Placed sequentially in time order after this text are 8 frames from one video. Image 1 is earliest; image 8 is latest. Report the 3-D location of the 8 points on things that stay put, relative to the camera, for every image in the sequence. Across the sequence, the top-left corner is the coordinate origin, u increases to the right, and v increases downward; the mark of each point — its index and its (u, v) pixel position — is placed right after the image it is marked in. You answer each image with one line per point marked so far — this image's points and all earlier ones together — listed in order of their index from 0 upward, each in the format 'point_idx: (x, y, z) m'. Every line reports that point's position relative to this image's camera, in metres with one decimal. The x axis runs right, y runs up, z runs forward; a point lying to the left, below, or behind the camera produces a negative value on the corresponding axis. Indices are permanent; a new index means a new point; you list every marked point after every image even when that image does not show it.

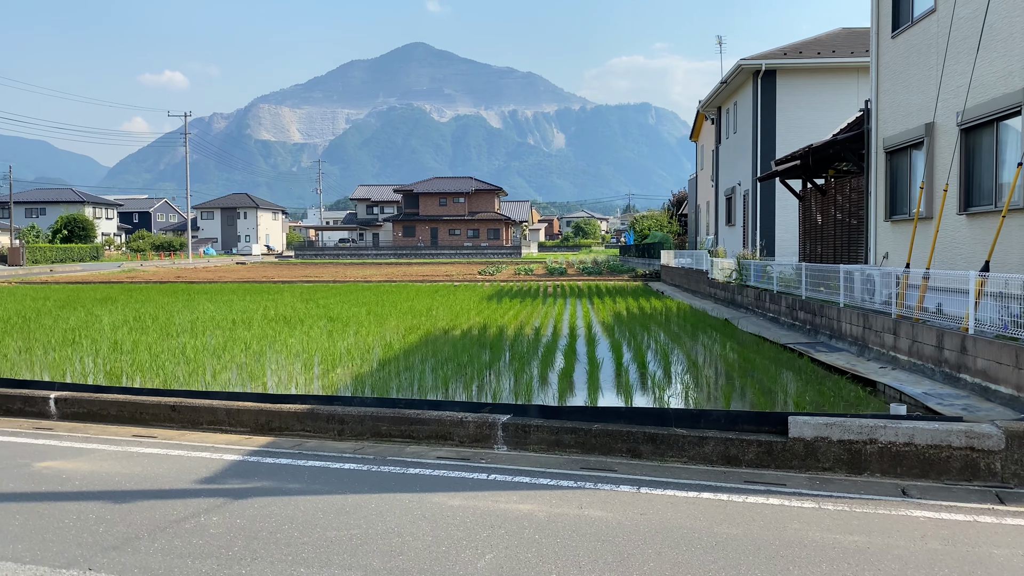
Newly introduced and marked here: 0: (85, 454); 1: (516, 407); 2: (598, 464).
0: (-2.3, -0.9, +4.6) m
1: (0.0, -0.7, +5.0) m
2: (+0.5, -0.9, +4.5) m
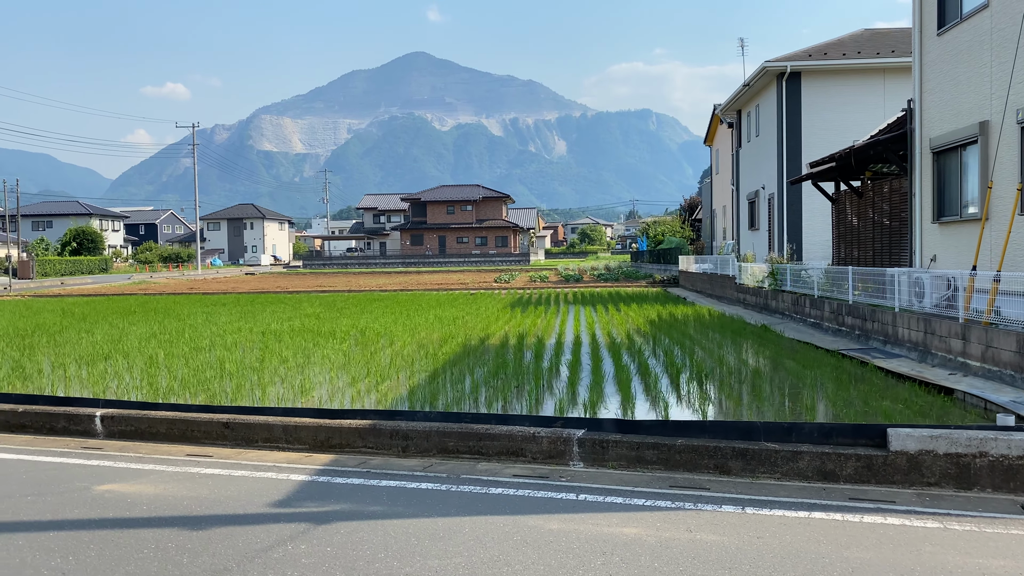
0: (-1.9, -1.0, +4.4) m
1: (+0.4, -0.8, +4.8) m
2: (+0.9, -1.0, +4.2) m
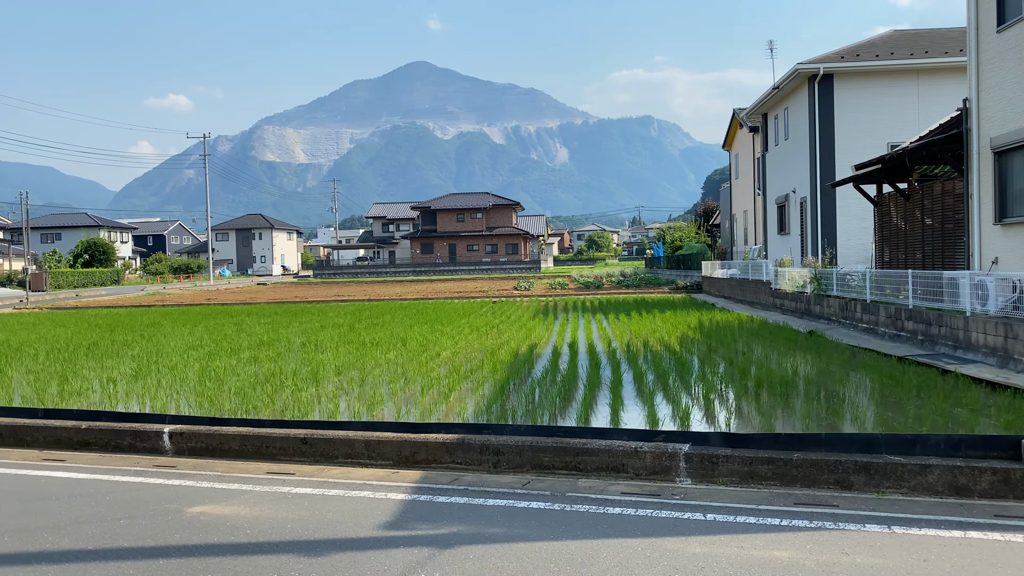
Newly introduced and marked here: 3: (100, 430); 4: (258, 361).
0: (-1.4, -1.0, +4.2) m
1: (+1.0, -0.8, +4.5) m
2: (+1.4, -1.0, +4.0) m
3: (-2.7, -0.9, +5.6) m
4: (-2.7, -0.8, +9.1) m
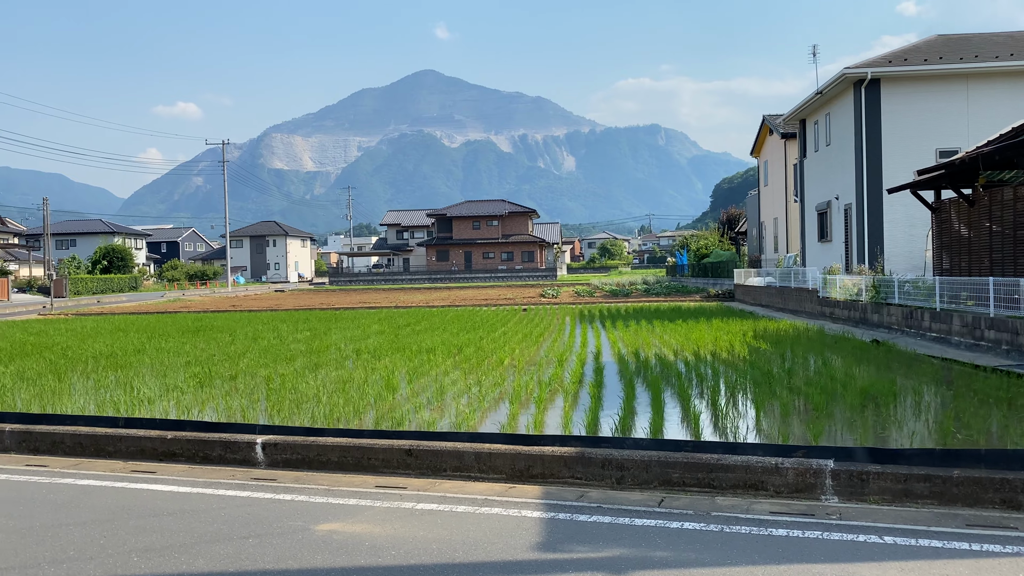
0: (-0.7, -1.1, +4.0) m
1: (+1.7, -0.8, +4.3) m
2: (+2.1, -1.0, +3.7) m
3: (-2.1, -1.0, +5.4) m
4: (-2.0, -0.8, +8.8) m
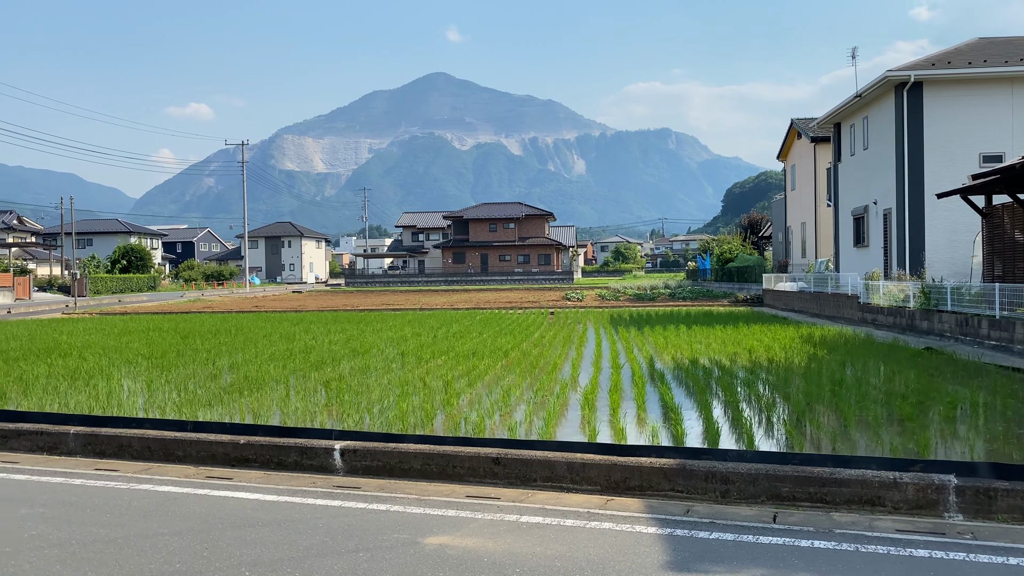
0: (-0.2, -1.1, +3.8) m
1: (+2.2, -0.9, +4.1) m
2: (+2.6, -1.1, +3.5) m
3: (-1.6, -1.0, +5.2) m
4: (-1.5, -0.9, +8.7) m
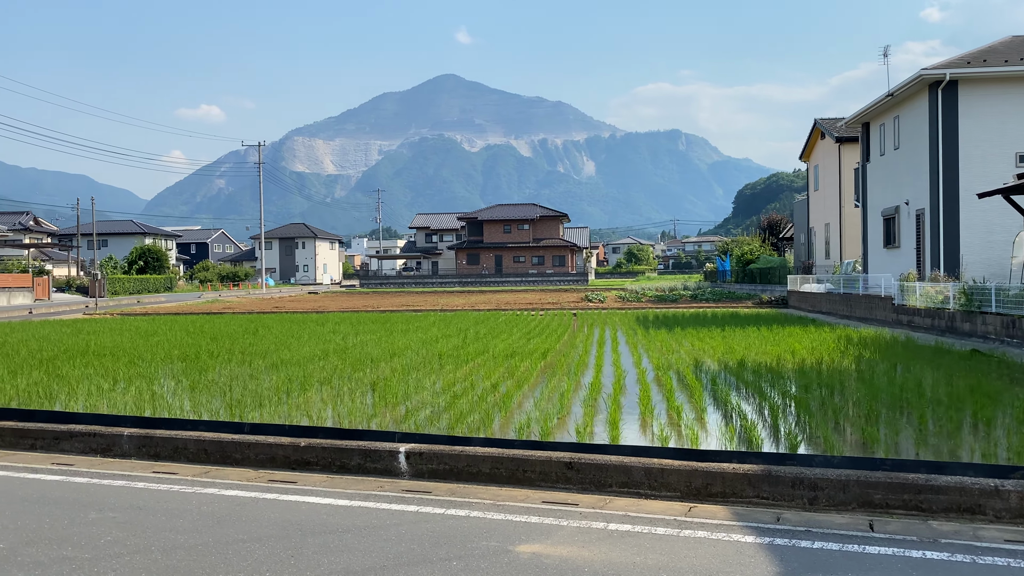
0: (+0.2, -1.1, +3.7) m
1: (+2.6, -0.9, +3.9) m
2: (+3.0, -1.1, +3.4) m
3: (-1.1, -1.0, +5.1) m
4: (-1.0, -0.9, +8.6) m
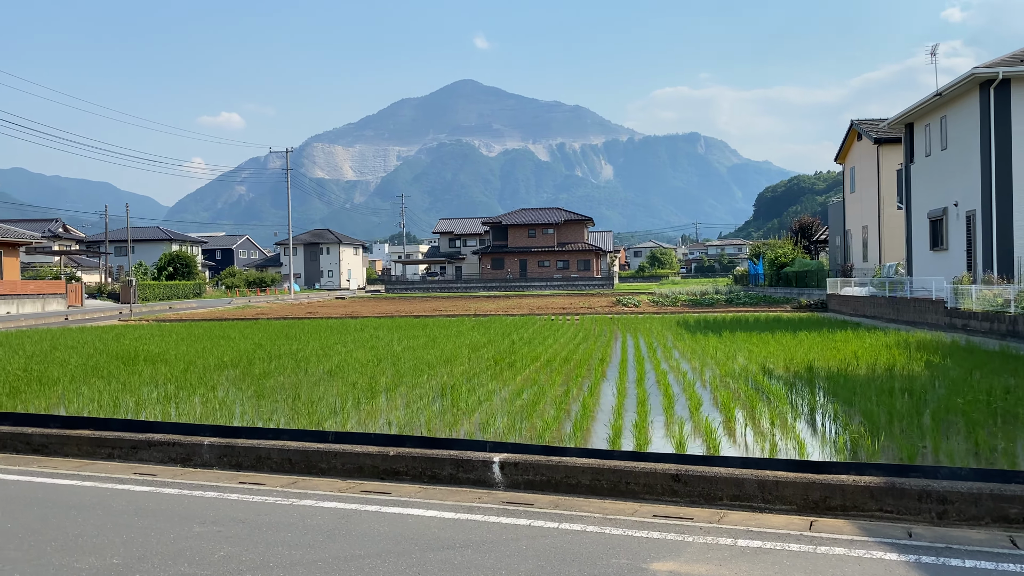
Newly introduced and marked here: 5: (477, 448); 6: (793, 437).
0: (+0.7, -1.1, +3.5) m
1: (+3.1, -0.9, +3.7) m
2: (+3.5, -1.1, +3.2) m
3: (-0.6, -1.0, +5.0) m
4: (-0.4, -0.9, +8.4) m
5: (-0.2, -1.0, +5.0) m
6: (+1.8, -1.0, +5.5) m
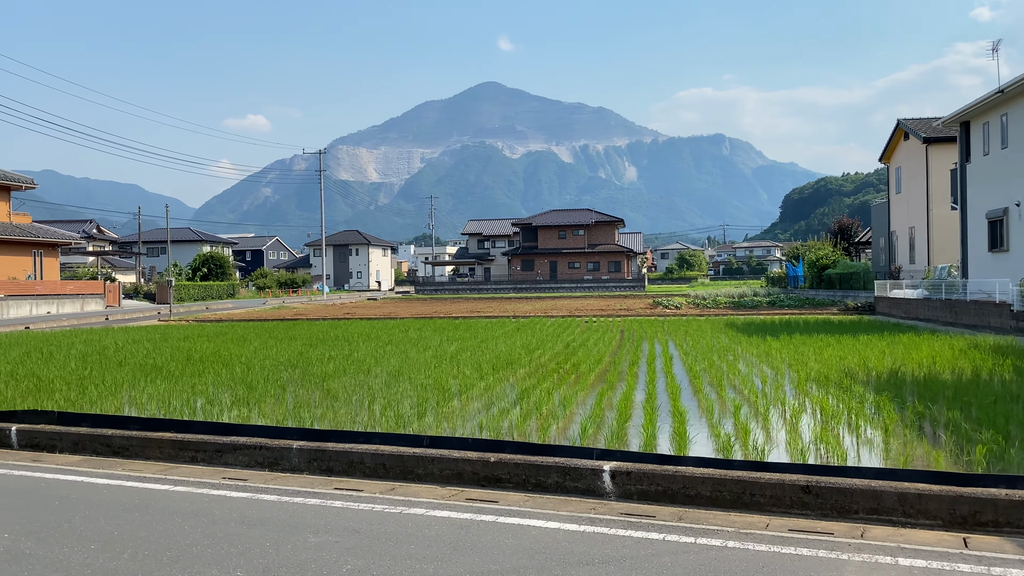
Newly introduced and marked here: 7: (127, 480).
0: (+1.3, -1.1, +3.3) m
1: (+3.7, -0.9, +3.4) m
2: (+4.1, -1.1, +2.8) m
3: (0.0, -1.0, +4.8) m
4: (+0.3, -0.9, +8.2) m
5: (+0.4, -1.0, +4.8) m
6: (+2.4, -1.0, +5.3) m
7: (-2.4, -1.2, +5.2) m
